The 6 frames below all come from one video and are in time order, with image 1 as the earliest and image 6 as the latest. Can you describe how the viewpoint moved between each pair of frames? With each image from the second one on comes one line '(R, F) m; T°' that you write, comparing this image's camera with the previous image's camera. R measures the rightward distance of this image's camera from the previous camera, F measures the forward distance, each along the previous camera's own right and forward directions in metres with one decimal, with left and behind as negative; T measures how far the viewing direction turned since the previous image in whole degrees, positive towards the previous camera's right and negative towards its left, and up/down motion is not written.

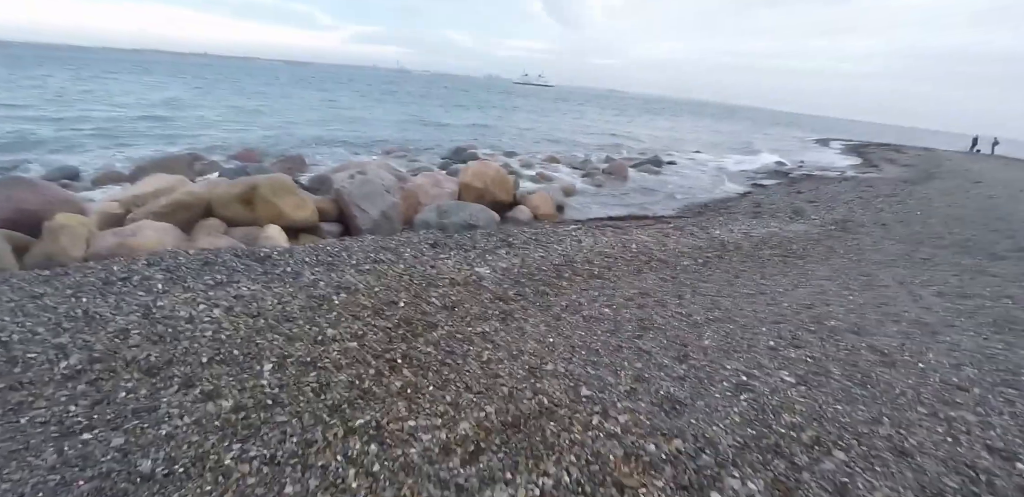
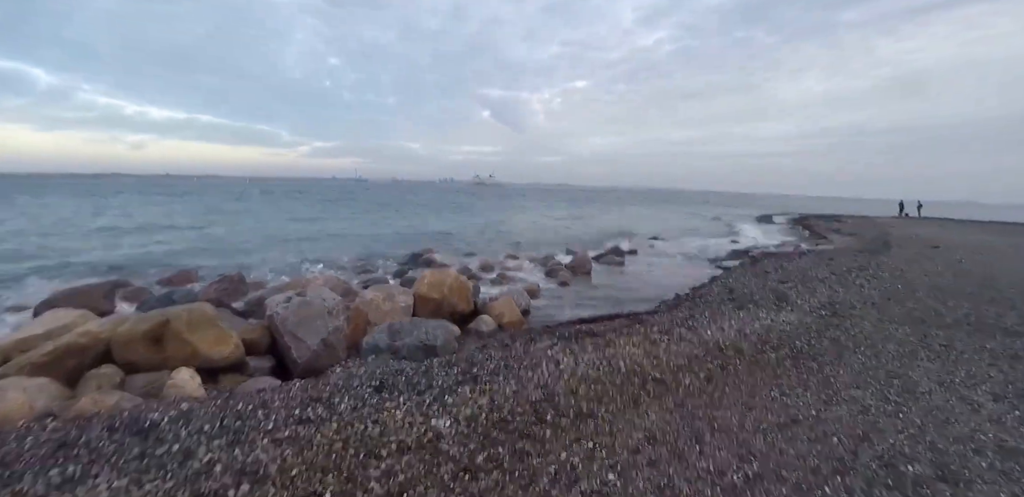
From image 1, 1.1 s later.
(+0.1, +1.2) m; +5°
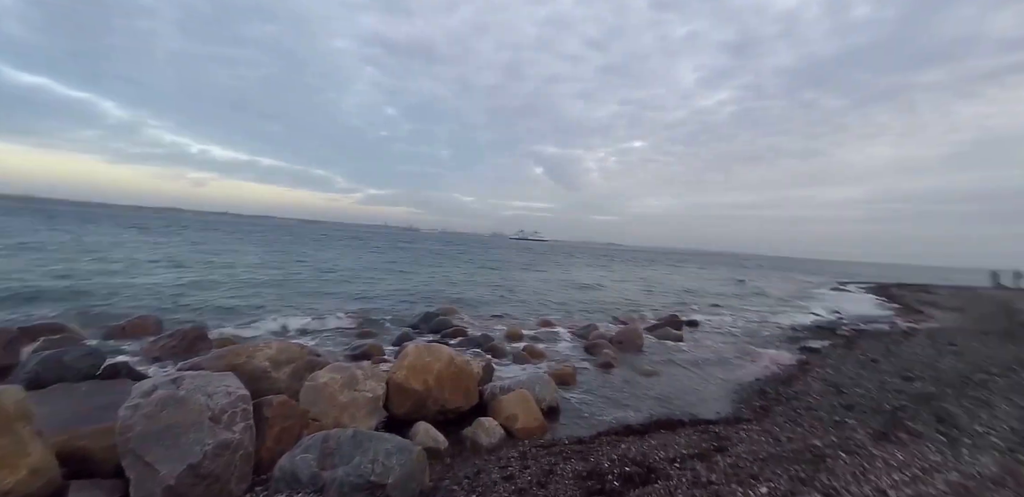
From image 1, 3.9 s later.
(+0.4, +3.2) m; -6°
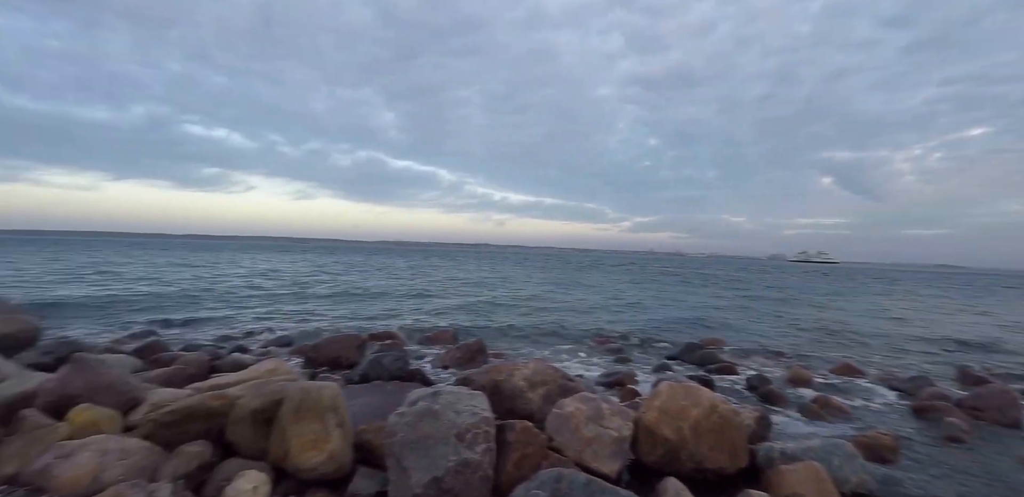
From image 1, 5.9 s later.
(0.0, +0.8) m; -30°
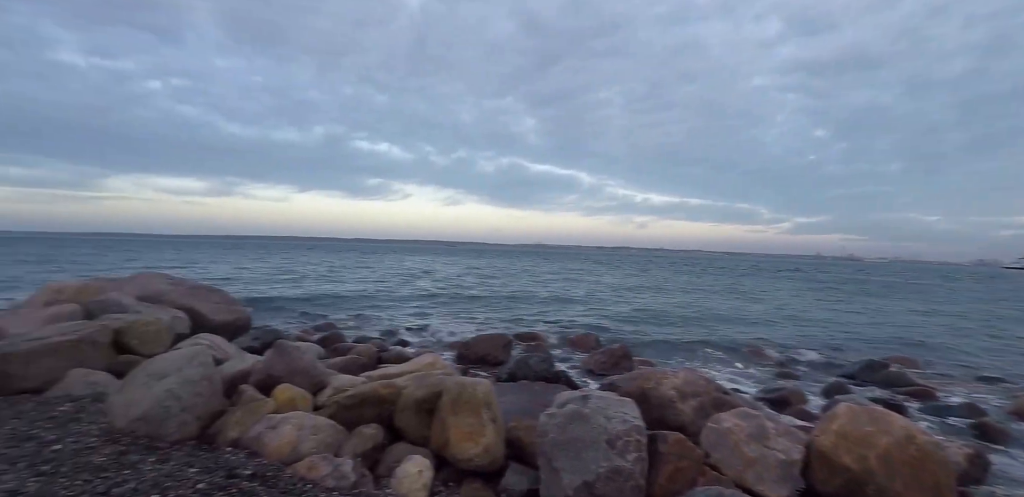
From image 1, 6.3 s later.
(-0.3, 0.0) m; -14°
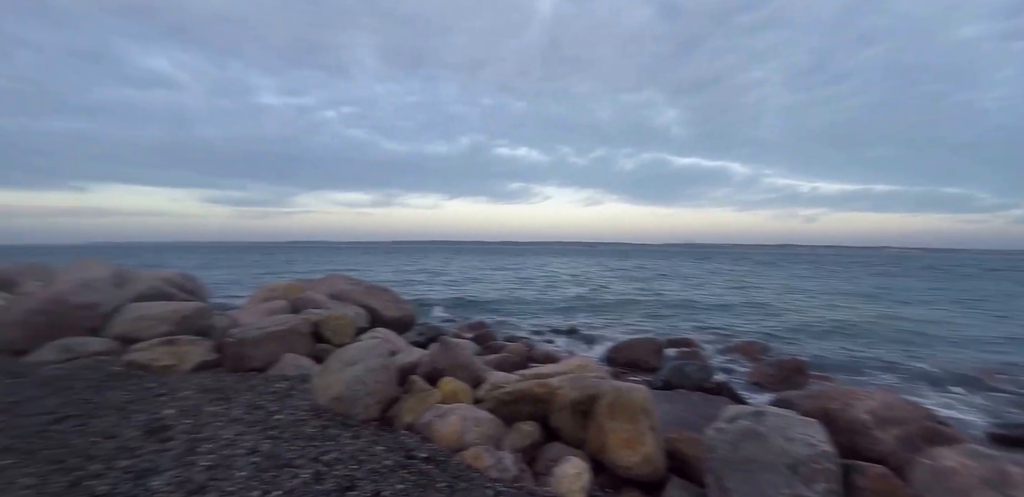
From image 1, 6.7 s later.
(-0.3, -0.1) m; -16°
